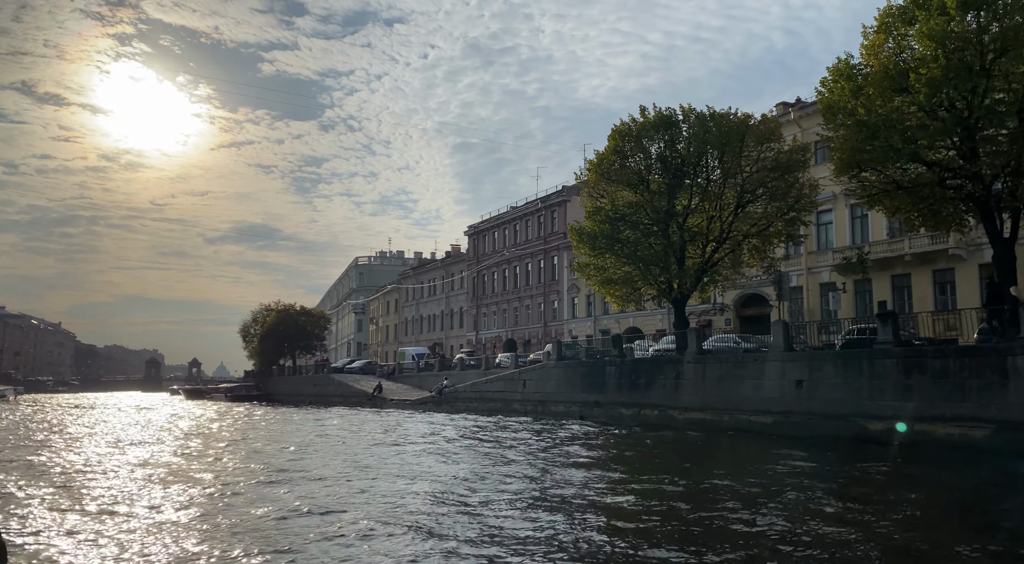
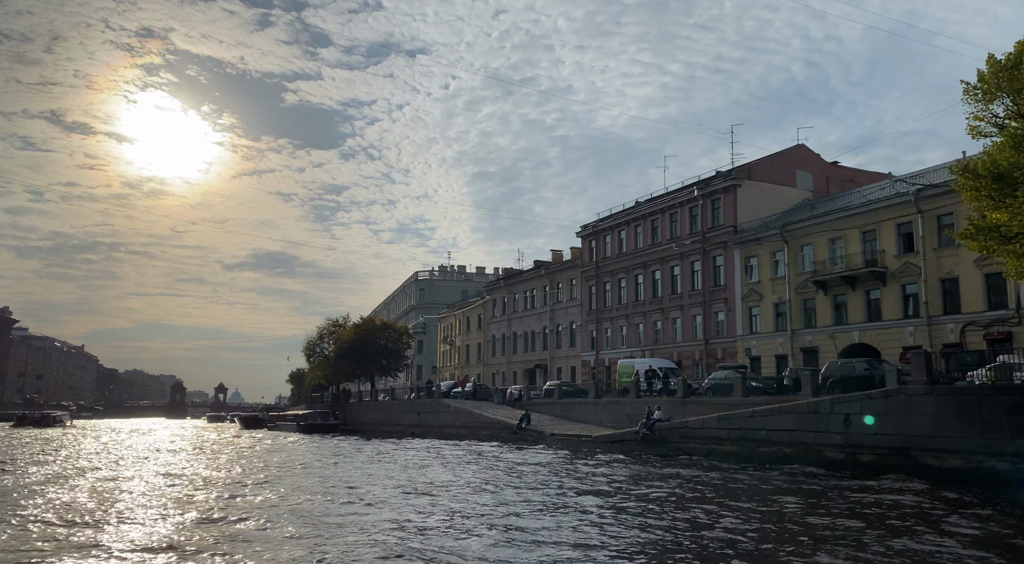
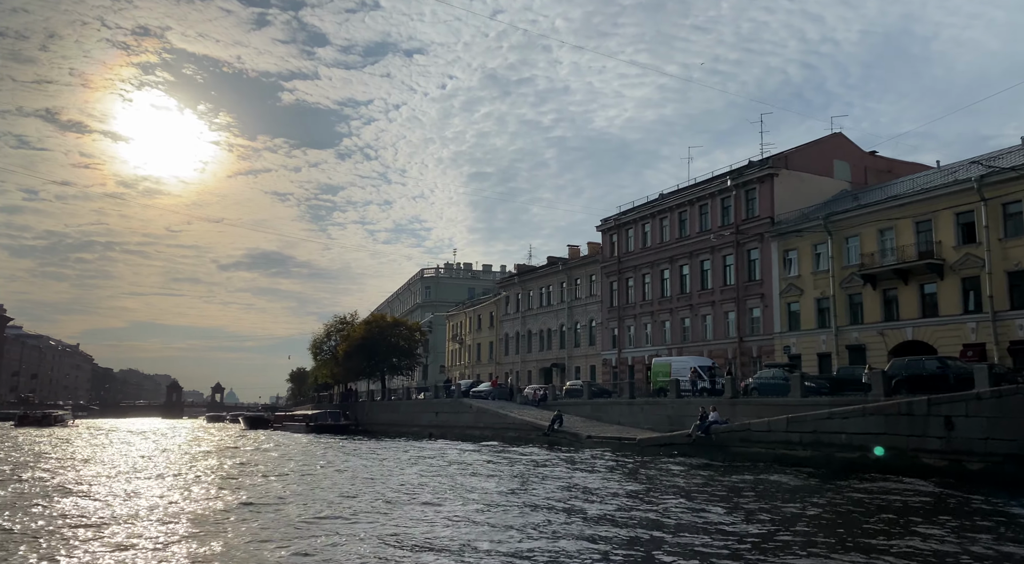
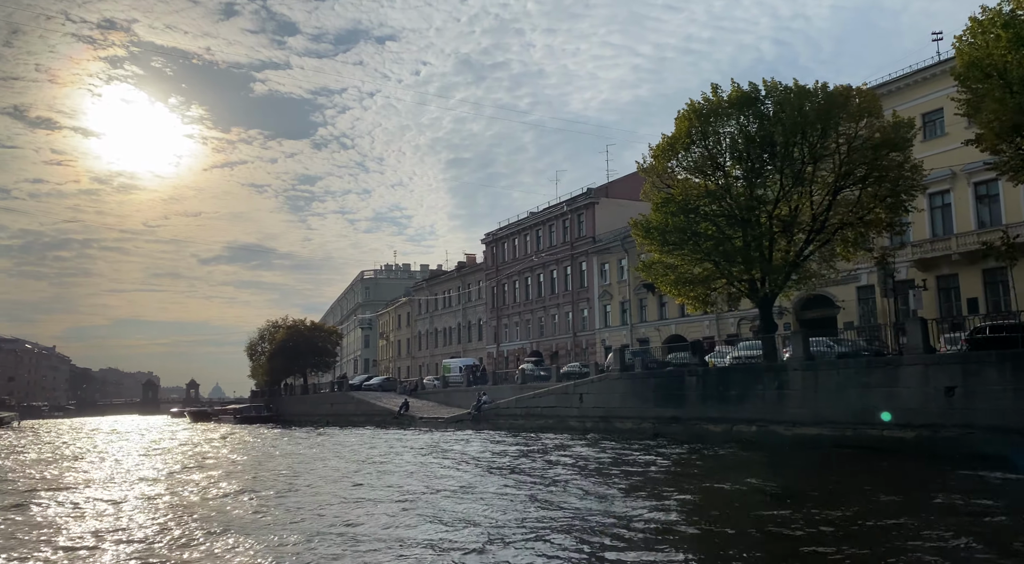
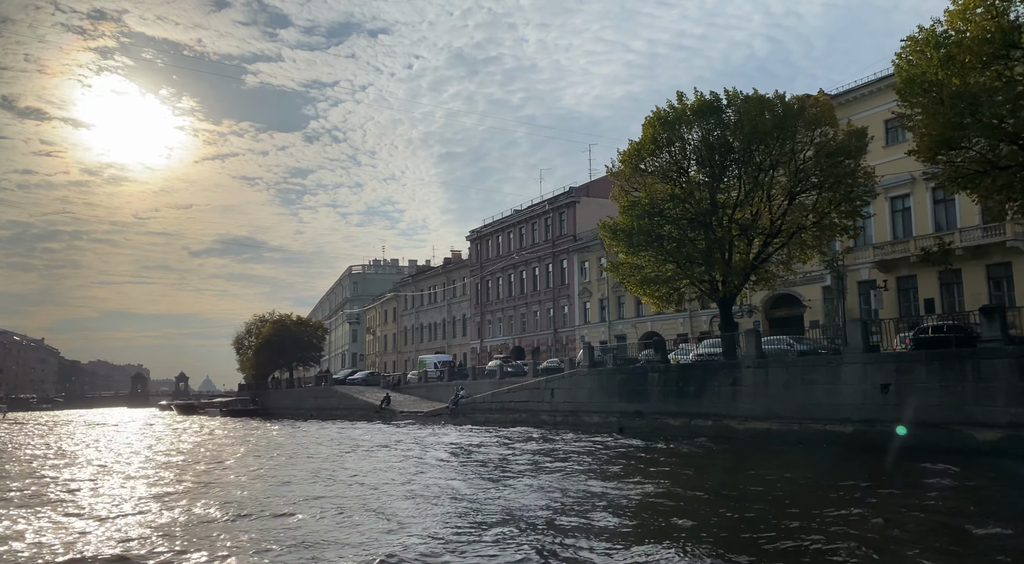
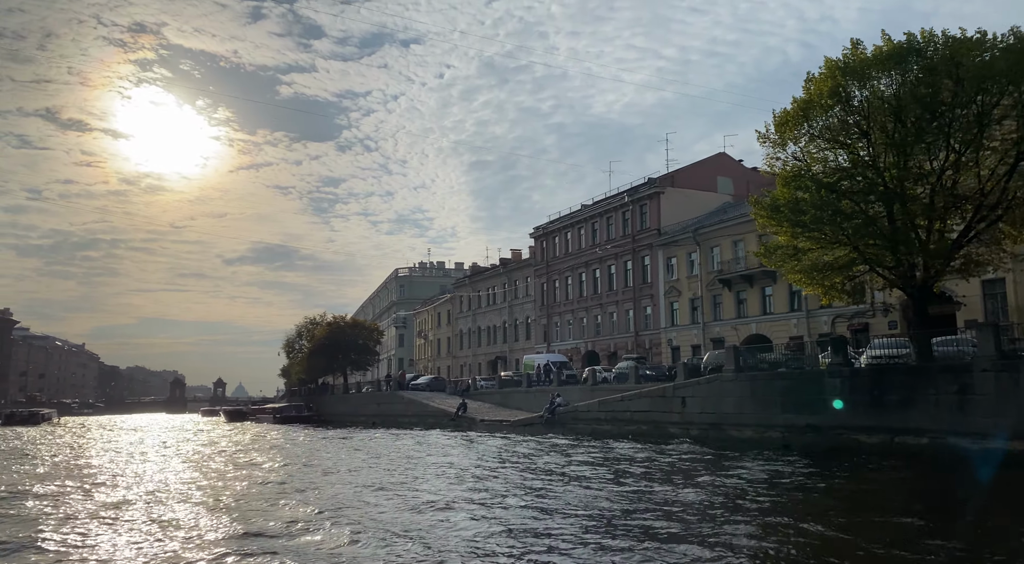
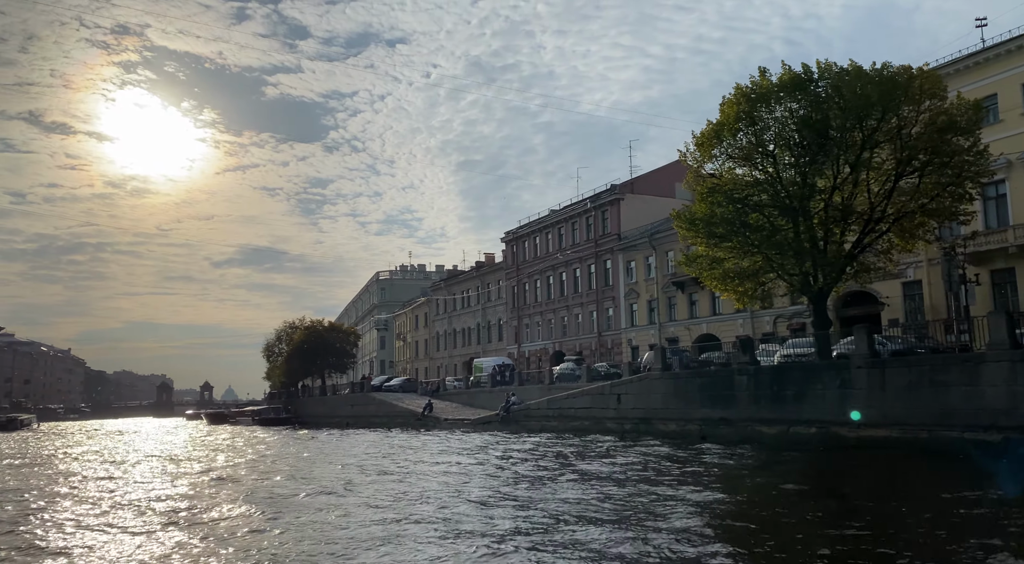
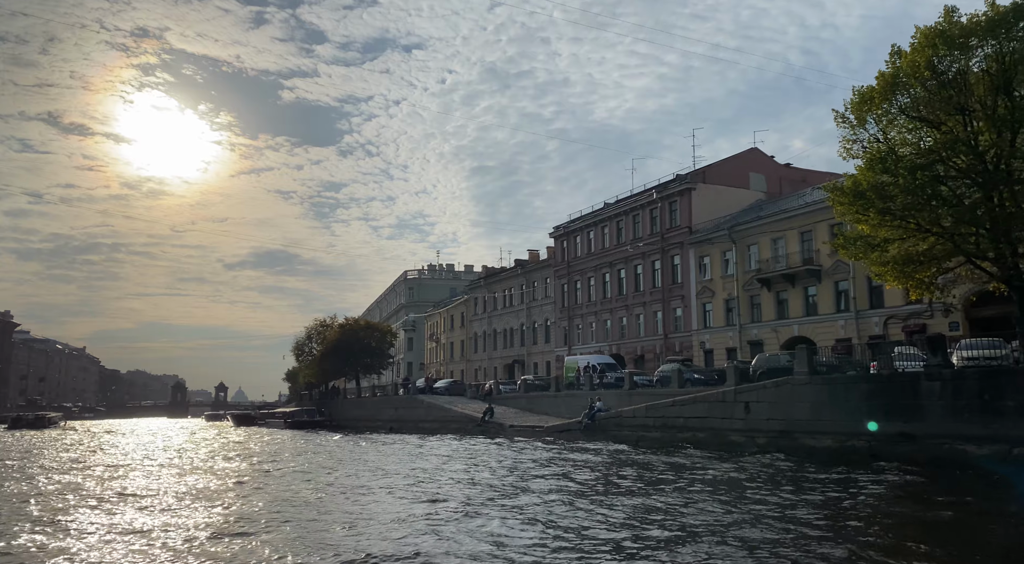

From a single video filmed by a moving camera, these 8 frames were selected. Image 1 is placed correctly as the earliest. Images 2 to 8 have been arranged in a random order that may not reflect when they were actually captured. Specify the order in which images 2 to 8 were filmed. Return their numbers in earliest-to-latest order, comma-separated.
5, 4, 7, 6, 8, 2, 3
